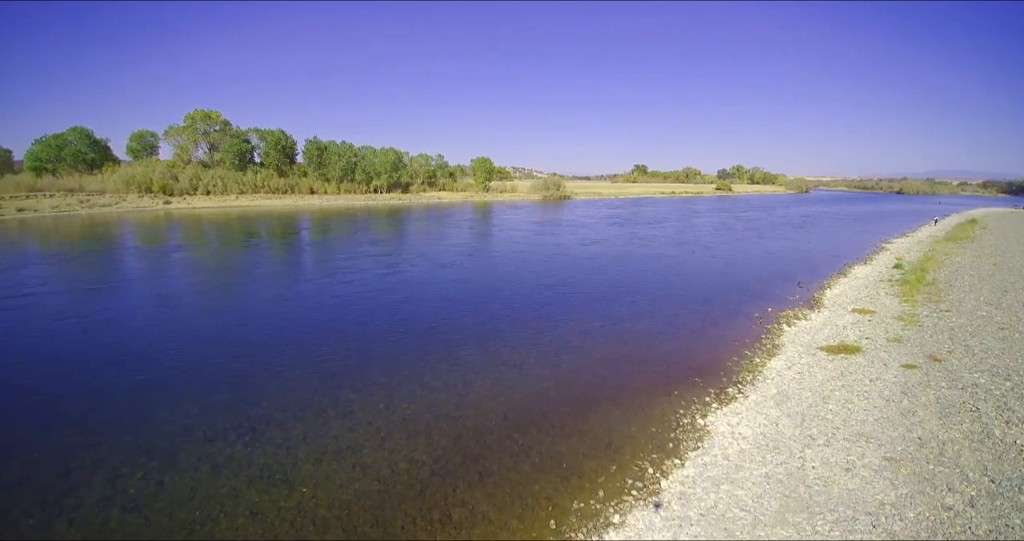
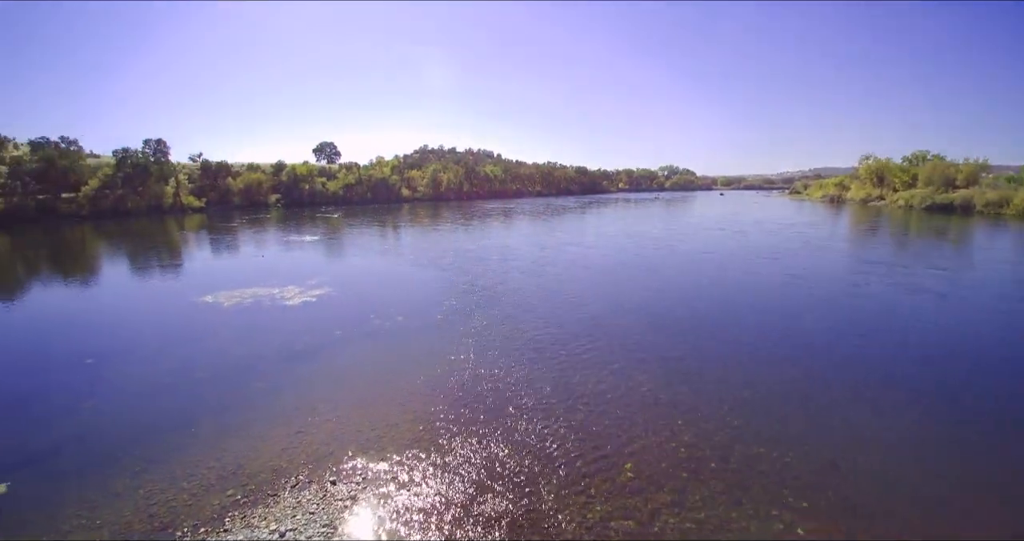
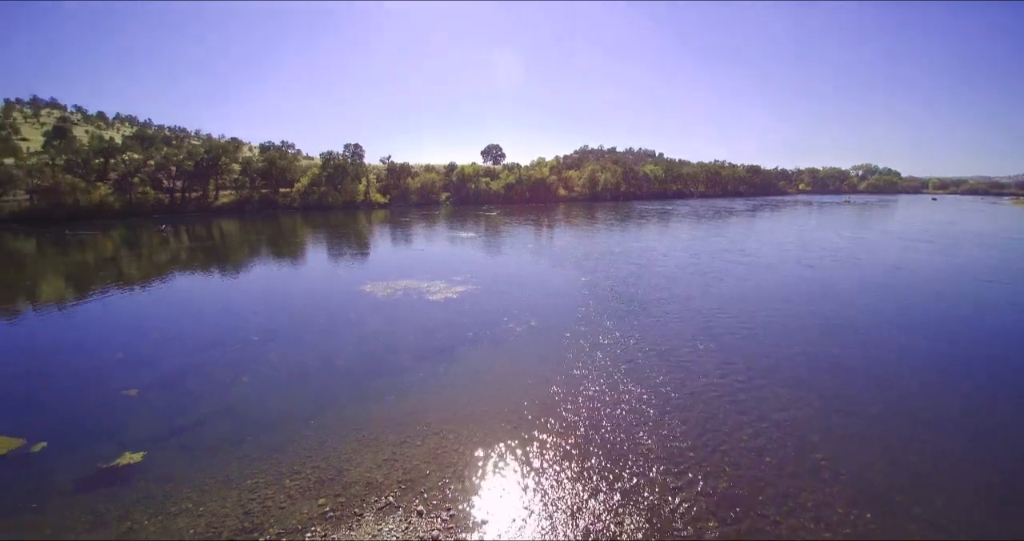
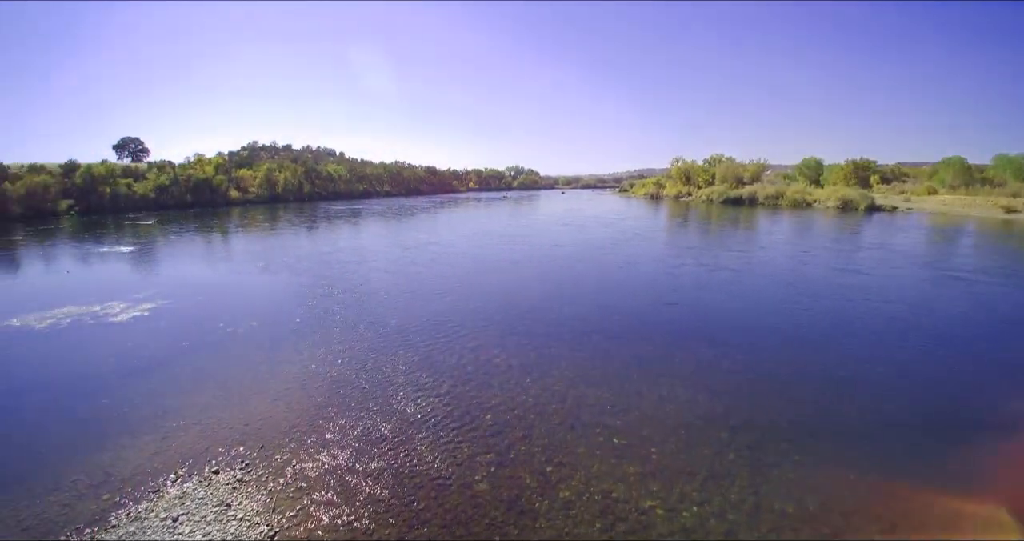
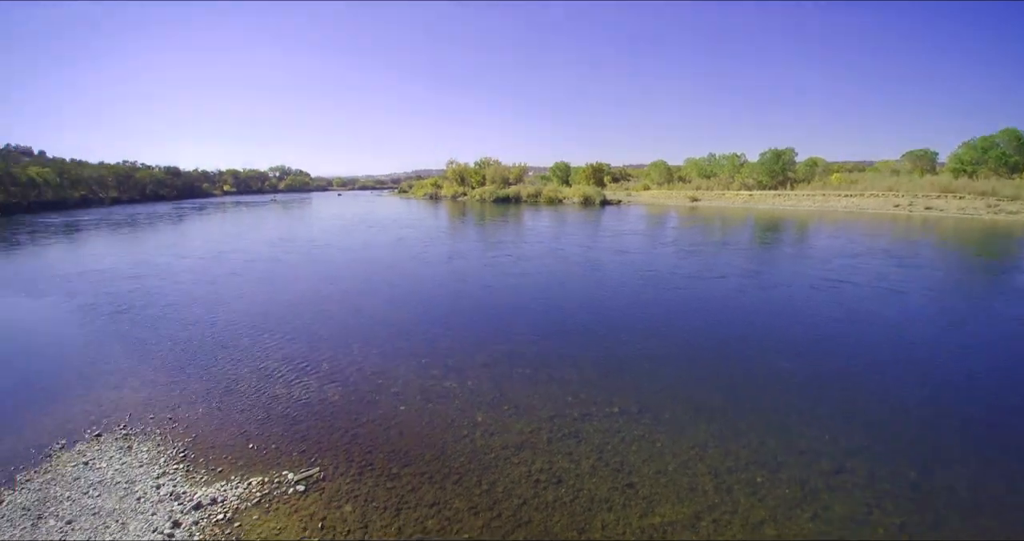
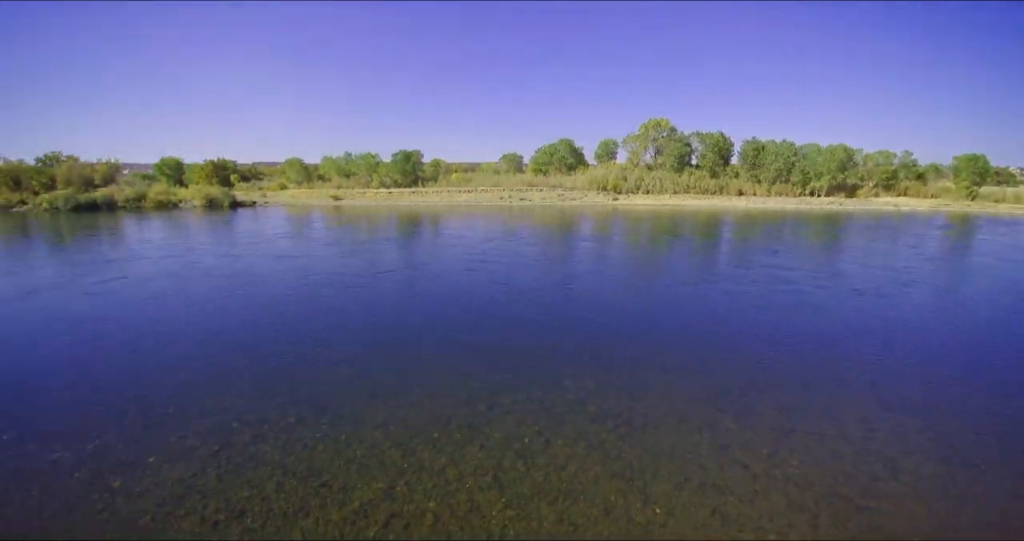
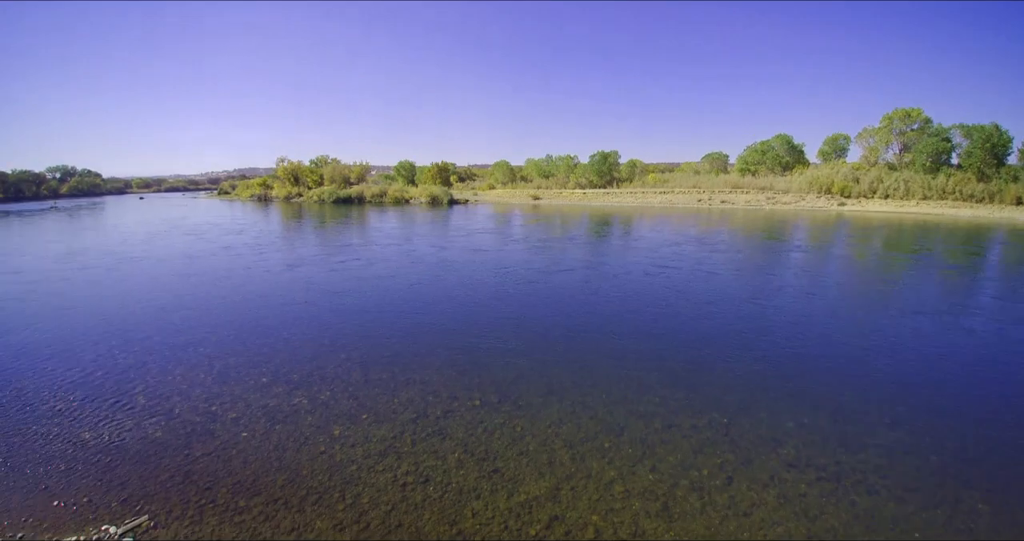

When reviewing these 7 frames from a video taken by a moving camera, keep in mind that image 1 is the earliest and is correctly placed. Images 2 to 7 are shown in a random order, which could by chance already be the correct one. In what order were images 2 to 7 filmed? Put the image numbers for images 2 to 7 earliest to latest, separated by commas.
6, 7, 5, 4, 2, 3
